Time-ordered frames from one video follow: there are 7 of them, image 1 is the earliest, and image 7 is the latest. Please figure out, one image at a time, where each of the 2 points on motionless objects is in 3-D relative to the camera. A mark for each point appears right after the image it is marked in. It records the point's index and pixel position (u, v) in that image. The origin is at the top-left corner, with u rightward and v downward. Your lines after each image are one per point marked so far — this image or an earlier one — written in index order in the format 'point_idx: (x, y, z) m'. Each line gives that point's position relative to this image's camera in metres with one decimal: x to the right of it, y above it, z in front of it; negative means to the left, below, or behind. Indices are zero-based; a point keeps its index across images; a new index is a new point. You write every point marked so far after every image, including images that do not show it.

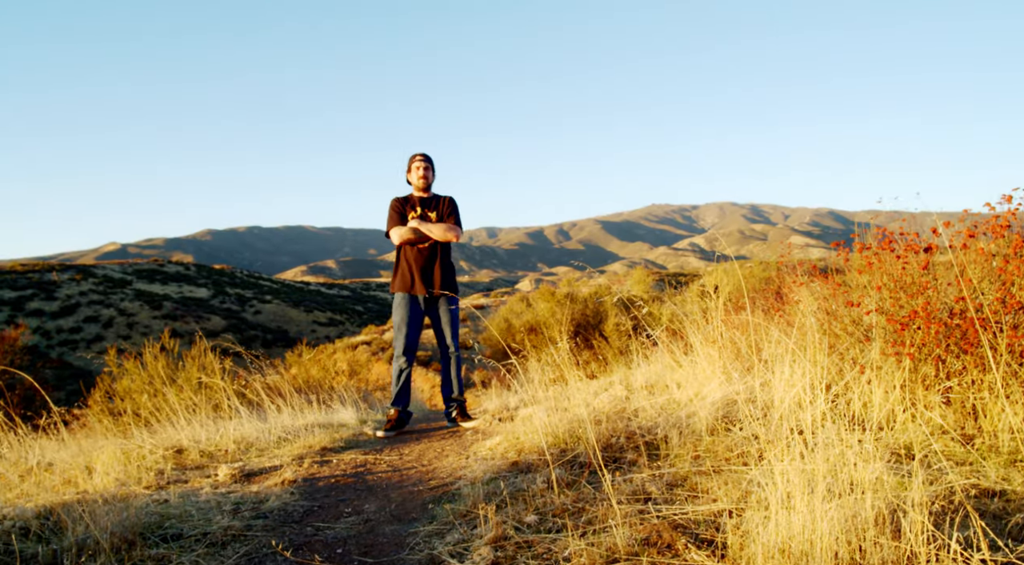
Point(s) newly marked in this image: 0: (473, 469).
0: (-0.2, -1.0, +4.3) m
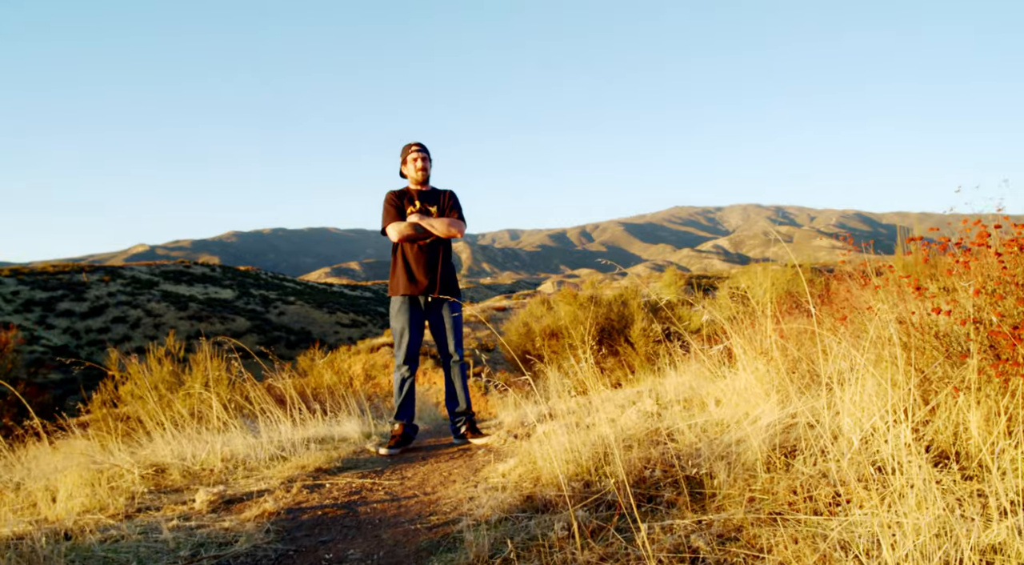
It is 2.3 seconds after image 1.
0: (-0.1, -1.0, +3.6) m
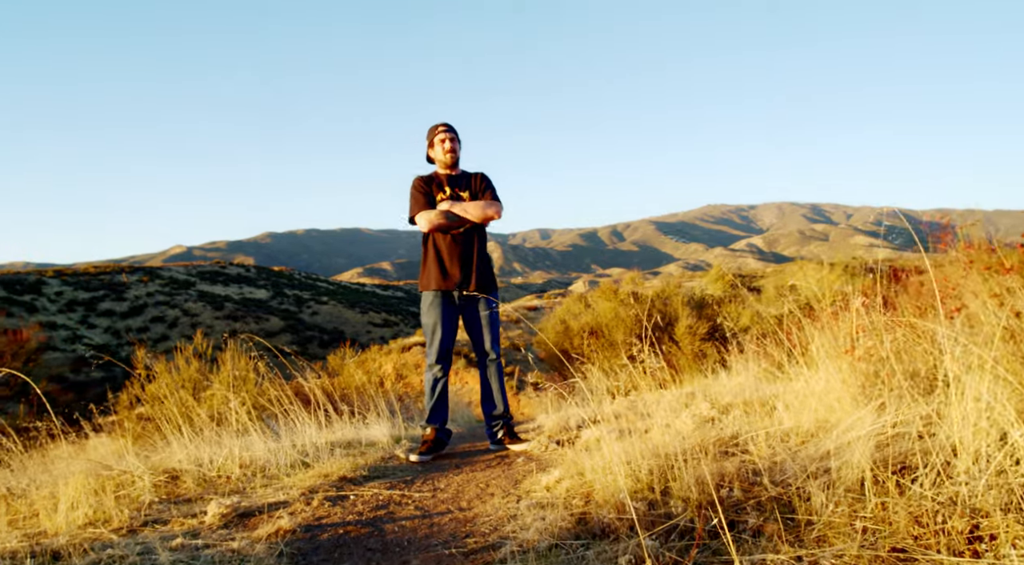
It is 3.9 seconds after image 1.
0: (+0.1, -1.0, +3.1) m
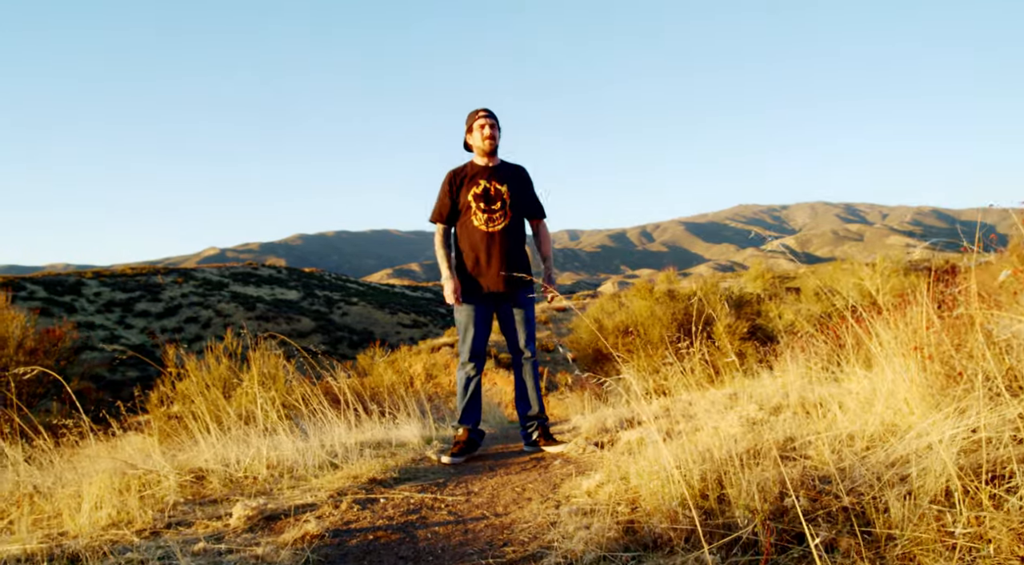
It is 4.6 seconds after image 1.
0: (+0.2, -0.9, +2.9) m
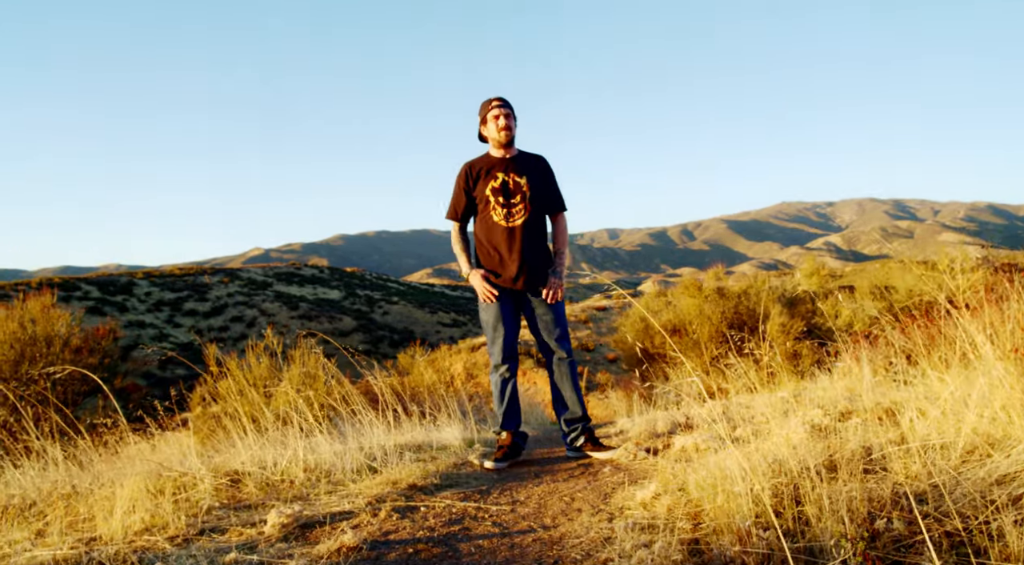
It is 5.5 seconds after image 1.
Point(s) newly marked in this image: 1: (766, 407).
0: (+0.4, -0.9, +2.6) m
1: (+1.5, -0.7, +4.8) m
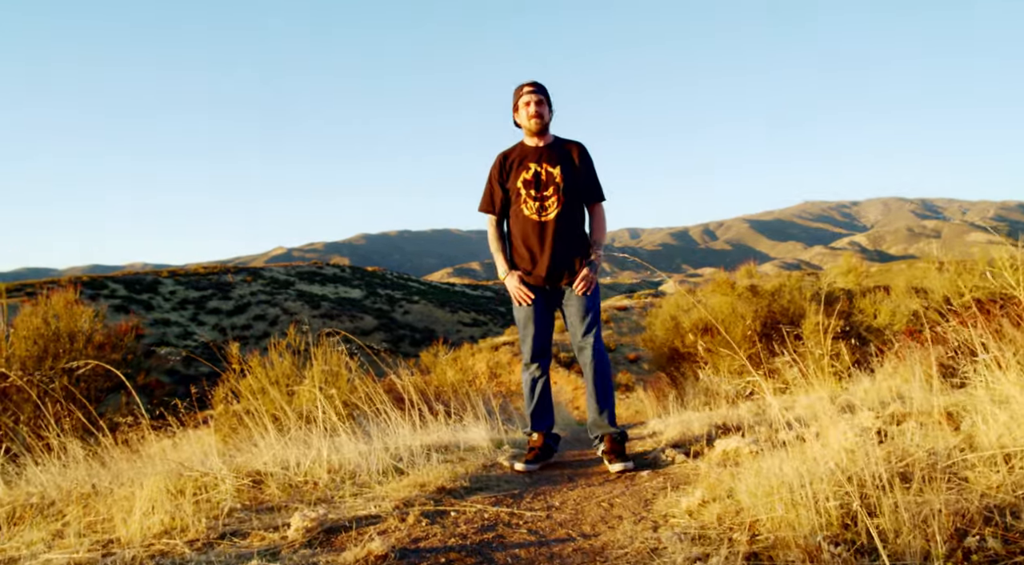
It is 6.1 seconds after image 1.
0: (+0.5, -0.9, +2.4) m
1: (+1.7, -0.7, +4.5) m
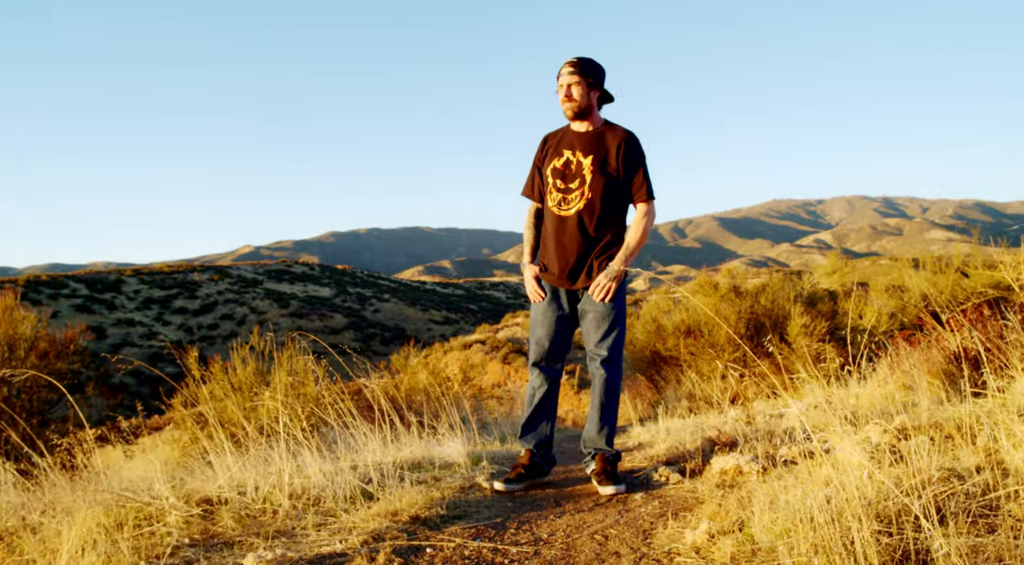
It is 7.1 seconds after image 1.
0: (+0.5, -0.9, +2.0) m
1: (+1.6, -0.7, +4.2) m
